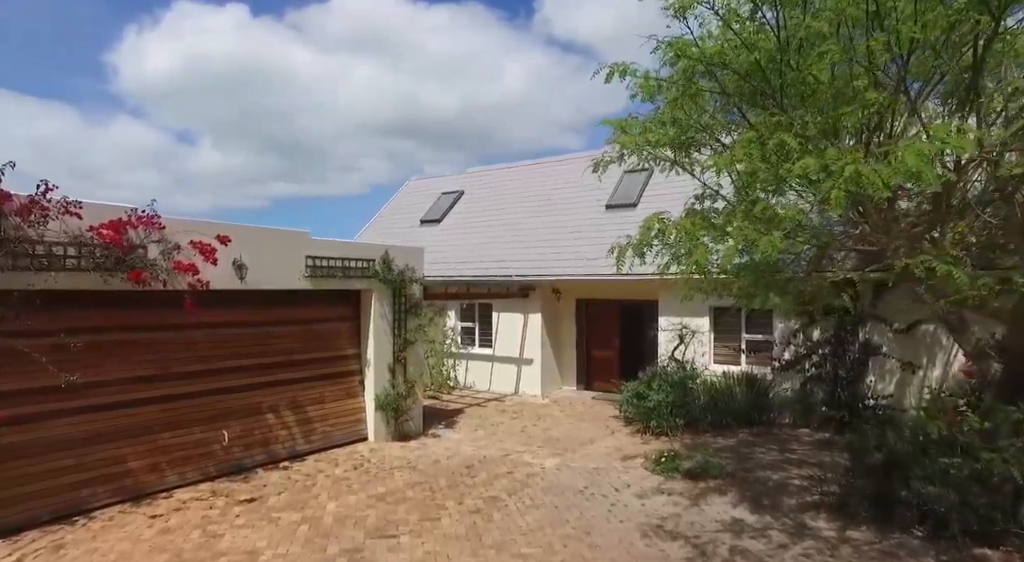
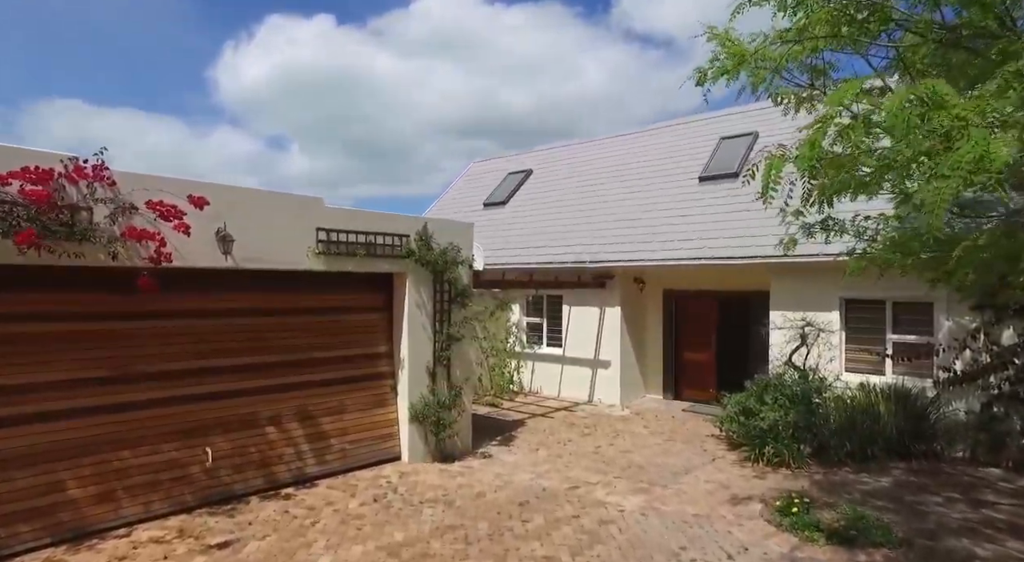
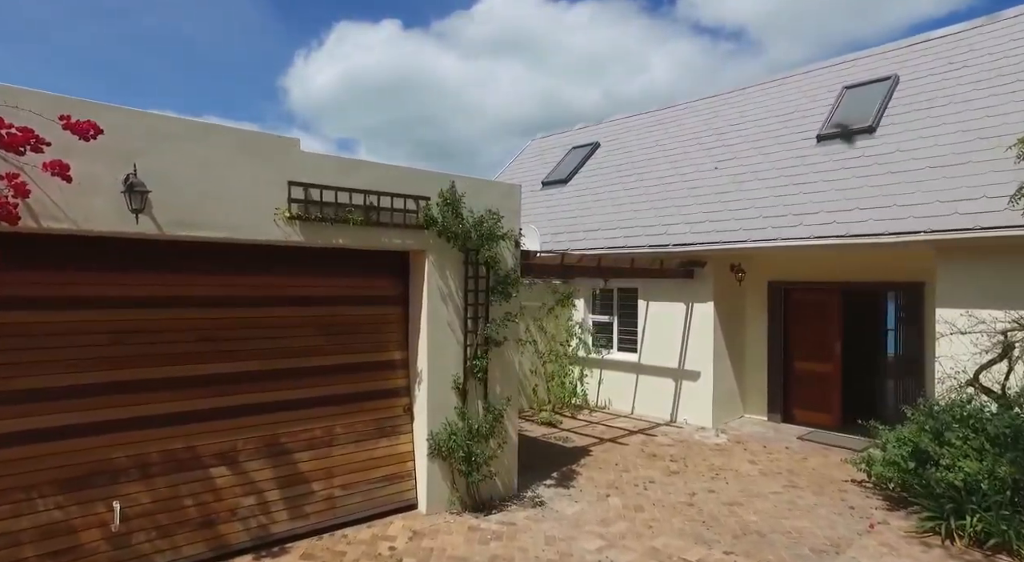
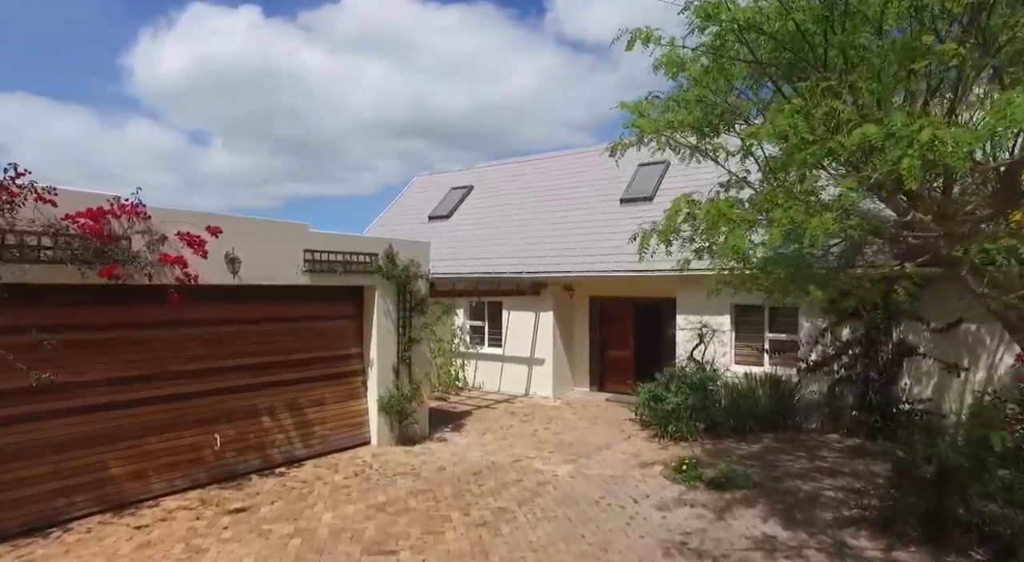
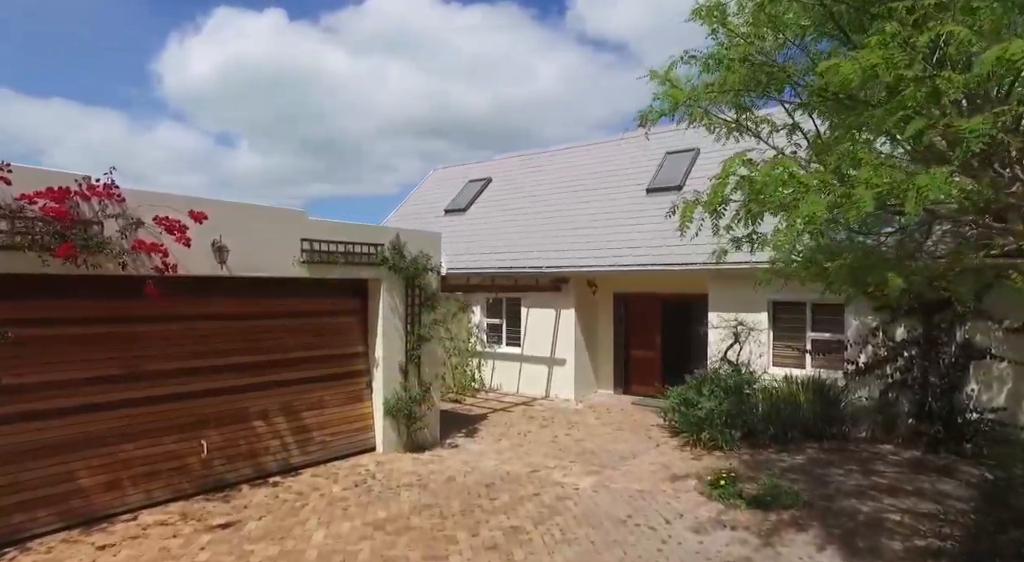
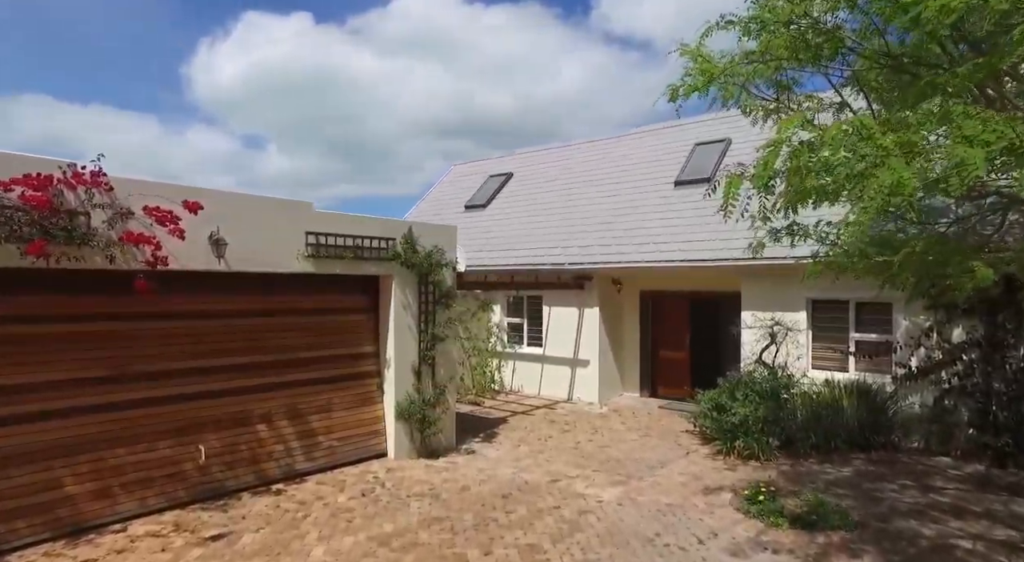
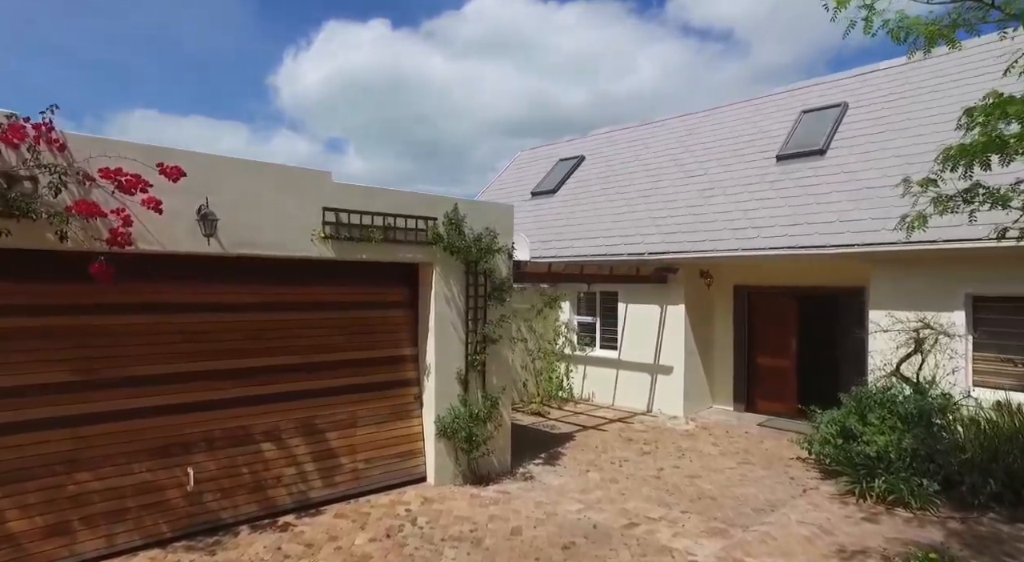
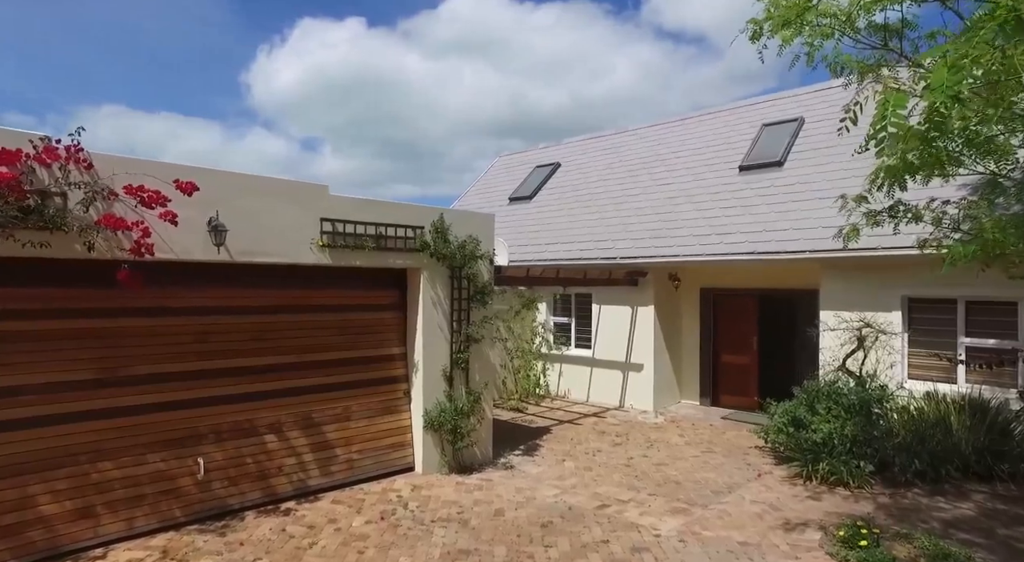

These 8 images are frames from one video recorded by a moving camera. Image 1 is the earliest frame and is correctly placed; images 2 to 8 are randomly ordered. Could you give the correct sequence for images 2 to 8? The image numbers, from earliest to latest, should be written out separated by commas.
4, 5, 6, 2, 8, 7, 3
